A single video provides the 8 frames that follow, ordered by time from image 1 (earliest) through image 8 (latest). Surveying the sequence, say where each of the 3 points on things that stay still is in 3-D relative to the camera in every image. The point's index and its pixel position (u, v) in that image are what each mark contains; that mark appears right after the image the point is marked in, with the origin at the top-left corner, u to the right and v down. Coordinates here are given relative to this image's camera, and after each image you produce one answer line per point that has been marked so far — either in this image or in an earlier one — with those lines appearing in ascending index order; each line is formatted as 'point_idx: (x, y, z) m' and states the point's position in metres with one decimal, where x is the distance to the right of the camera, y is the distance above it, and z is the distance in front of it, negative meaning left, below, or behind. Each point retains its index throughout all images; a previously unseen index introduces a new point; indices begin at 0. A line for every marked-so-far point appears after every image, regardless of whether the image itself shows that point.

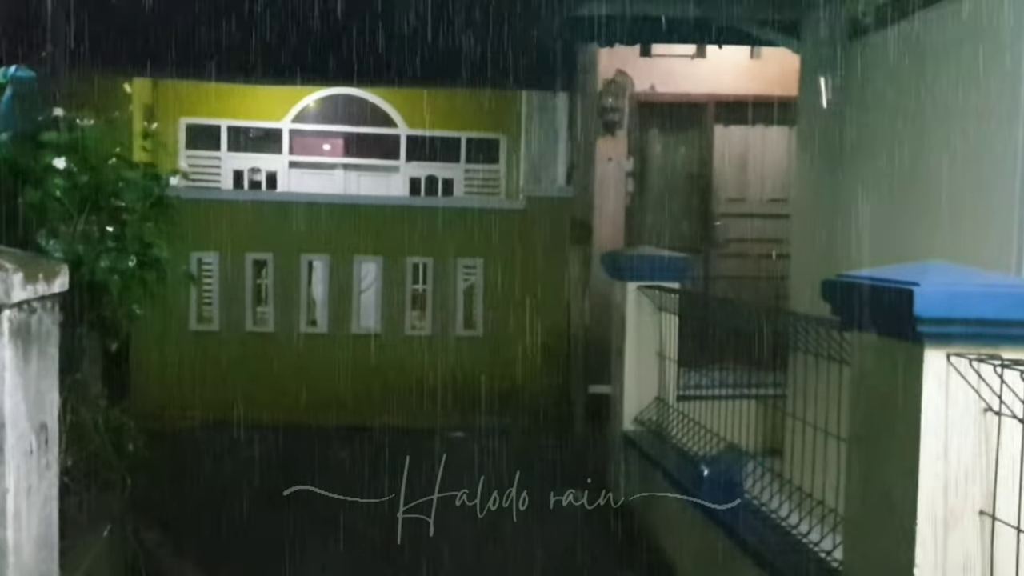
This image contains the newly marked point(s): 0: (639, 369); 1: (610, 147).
0: (+1.0, -0.7, +7.4) m
1: (+1.1, +1.6, +10.5) m
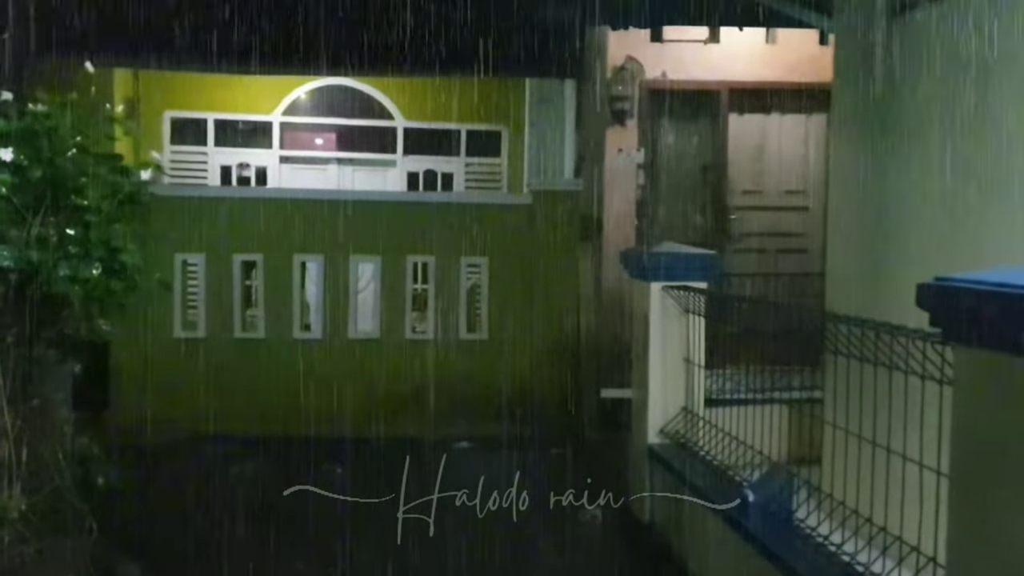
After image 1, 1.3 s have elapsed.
0: (+1.1, -0.7, +6.9) m
1: (+1.1, +1.6, +10.0) m
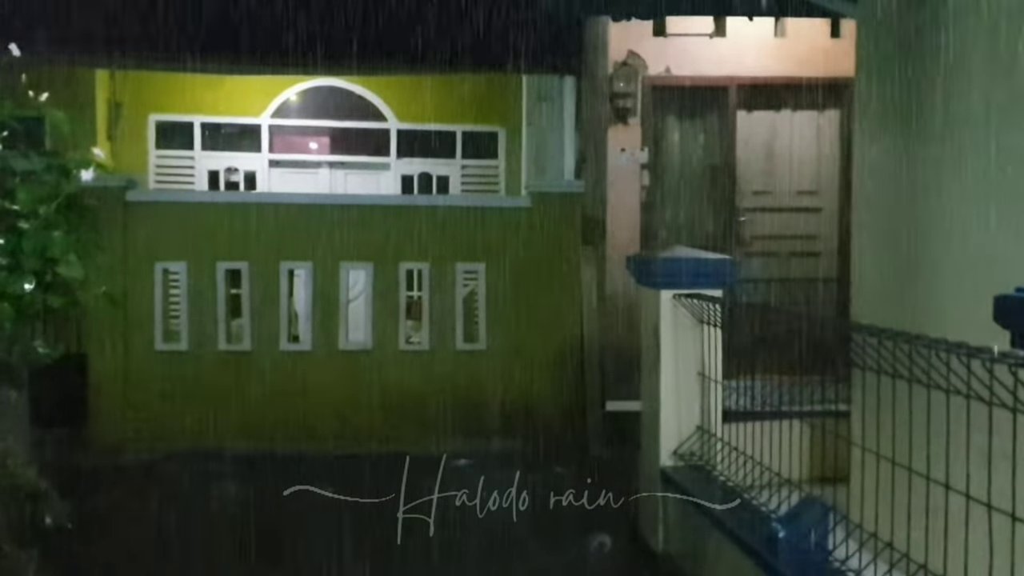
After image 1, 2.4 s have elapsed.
0: (+1.1, -0.7, +6.4) m
1: (+1.1, +1.5, +9.5) m
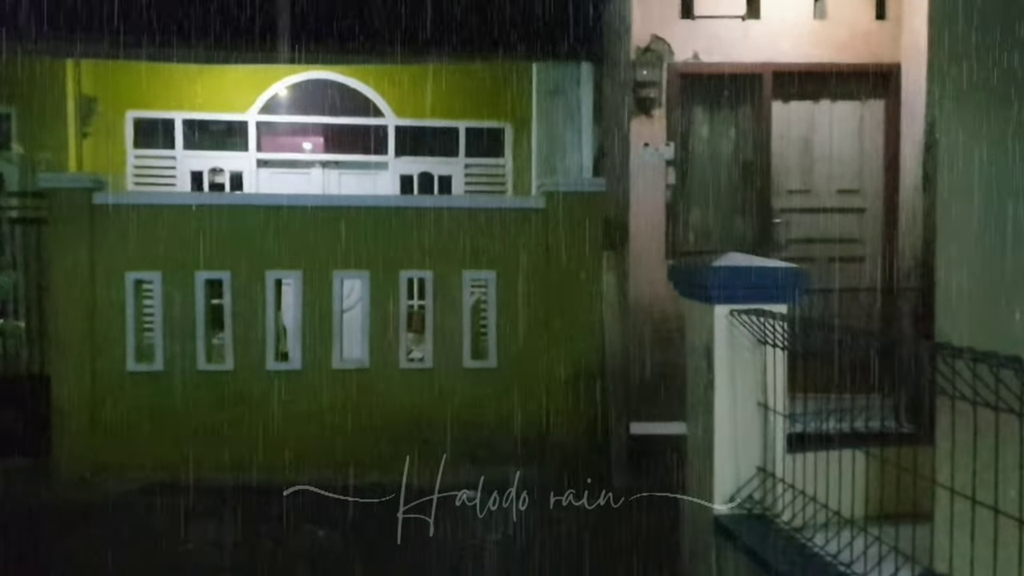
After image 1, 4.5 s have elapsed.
0: (+1.2, -0.8, +5.4) m
1: (+1.2, +1.4, +8.6) m
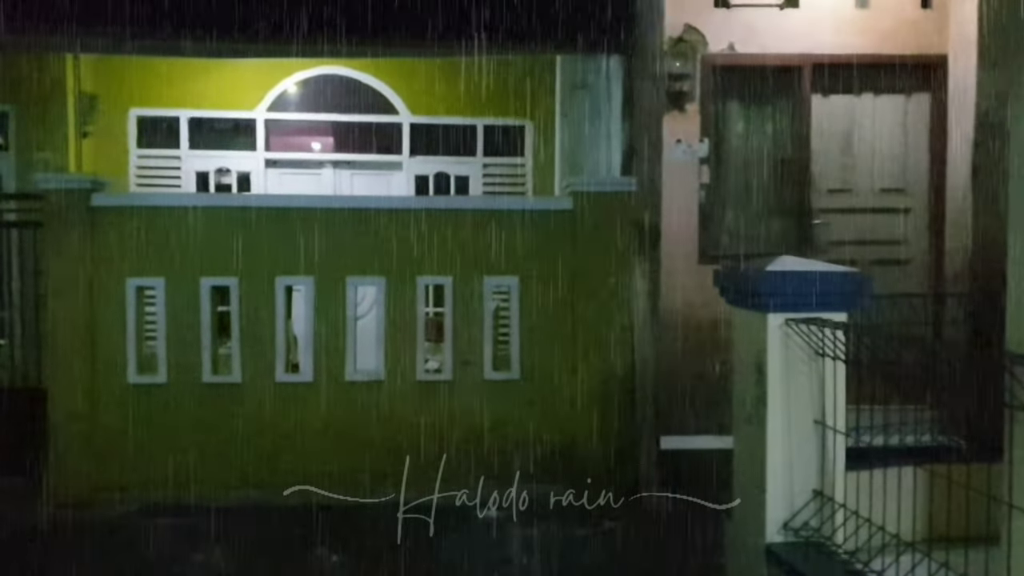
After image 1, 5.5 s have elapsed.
0: (+1.4, -0.8, +4.9) m
1: (+1.4, +1.4, +8.1) m
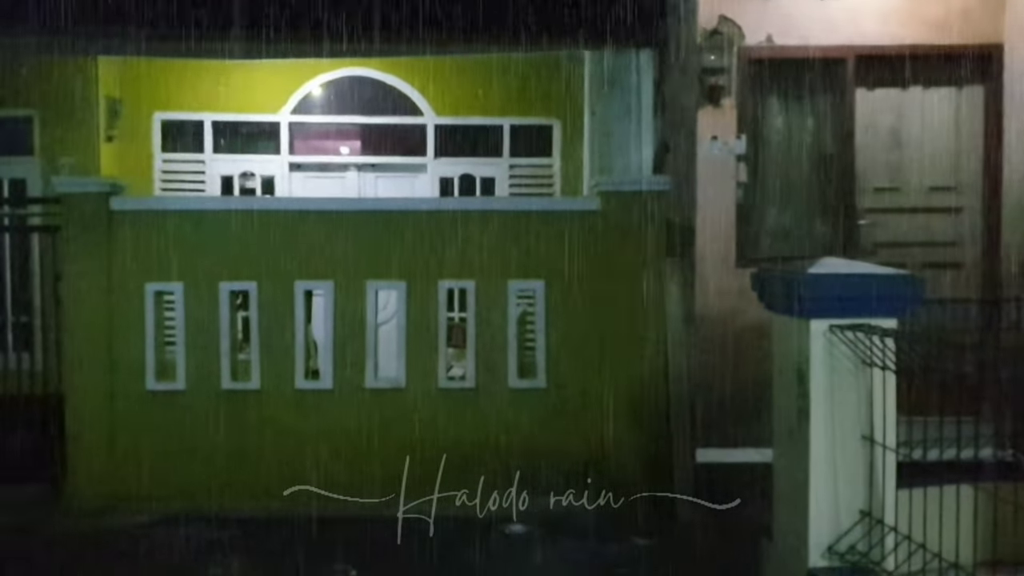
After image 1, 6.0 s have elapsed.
0: (+1.5, -0.8, +4.6) m
1: (+1.6, +1.3, +7.7) m
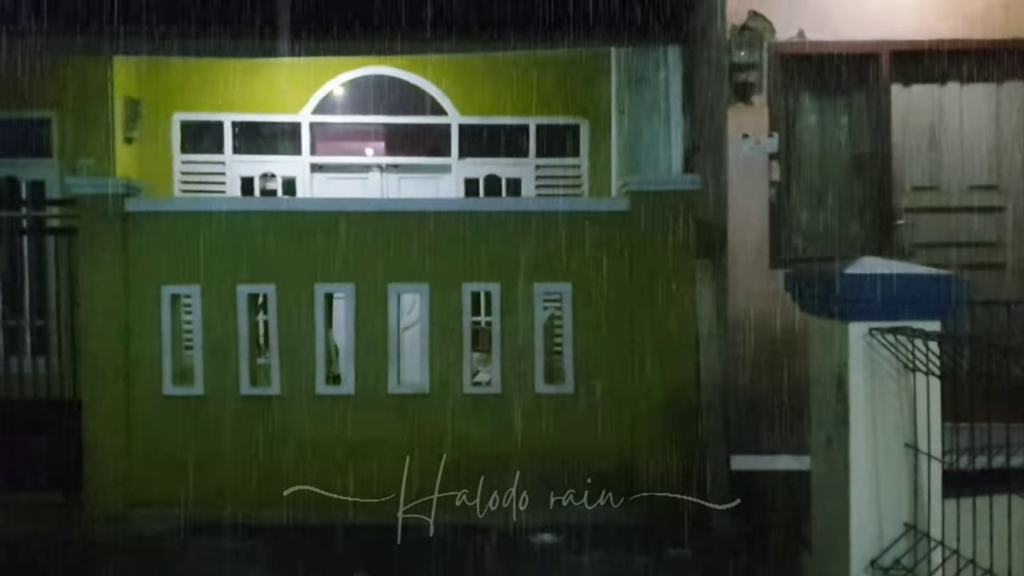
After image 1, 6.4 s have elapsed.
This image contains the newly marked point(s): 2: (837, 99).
0: (+1.6, -0.9, +4.3) m
1: (+1.8, +1.3, +7.5) m
2: (+2.6, +1.5, +7.5) m
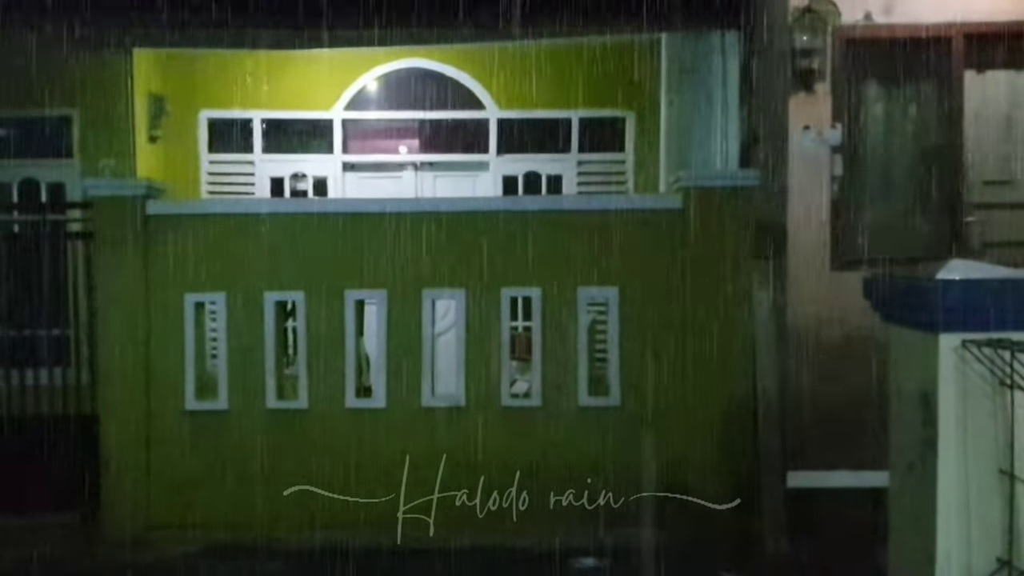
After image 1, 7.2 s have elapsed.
0: (+1.8, -0.9, +3.8) m
1: (+2.1, +1.3, +6.9) m
2: (+2.9, +1.5, +6.9) m
